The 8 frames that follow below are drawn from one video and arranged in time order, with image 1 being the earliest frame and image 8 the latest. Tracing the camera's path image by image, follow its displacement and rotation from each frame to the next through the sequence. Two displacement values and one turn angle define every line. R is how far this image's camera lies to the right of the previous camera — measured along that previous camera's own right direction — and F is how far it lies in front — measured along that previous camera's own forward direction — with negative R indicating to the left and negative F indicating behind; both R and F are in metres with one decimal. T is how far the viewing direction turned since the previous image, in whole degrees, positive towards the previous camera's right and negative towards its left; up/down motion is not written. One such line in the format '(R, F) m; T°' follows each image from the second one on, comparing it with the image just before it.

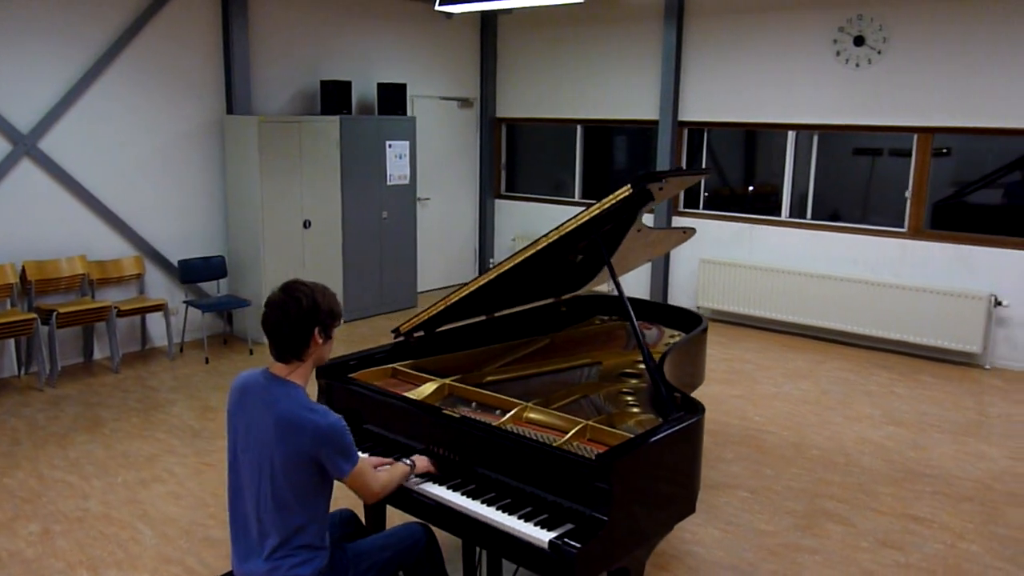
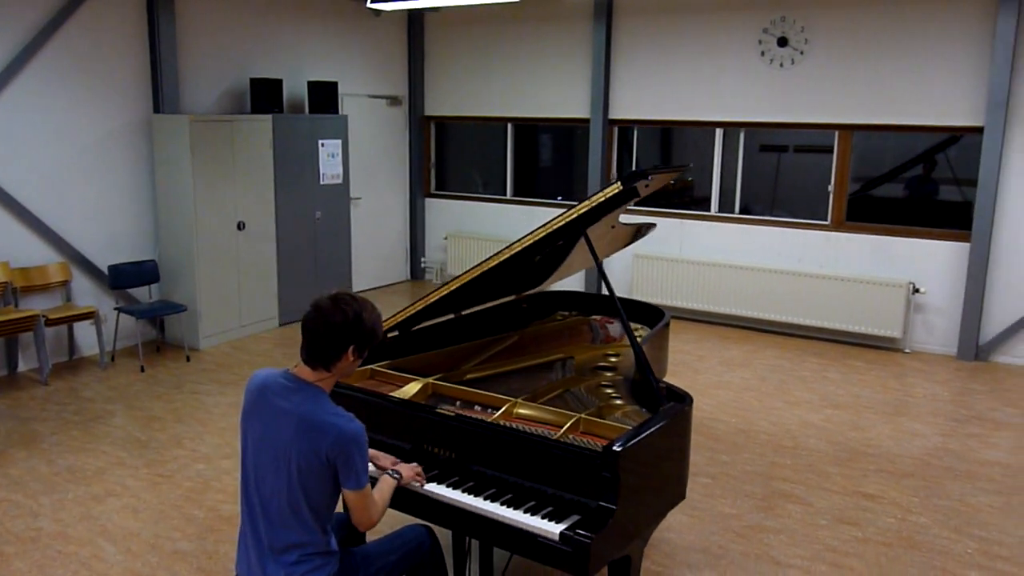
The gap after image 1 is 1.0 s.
(-0.3, 0.0) m; +6°
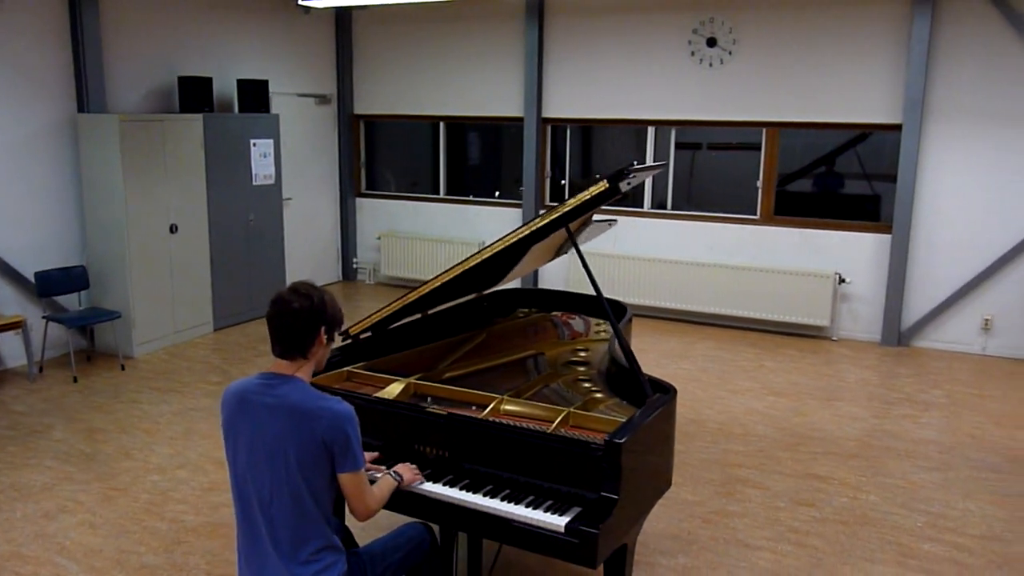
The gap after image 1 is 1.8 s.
(-0.3, 0.0) m; +6°
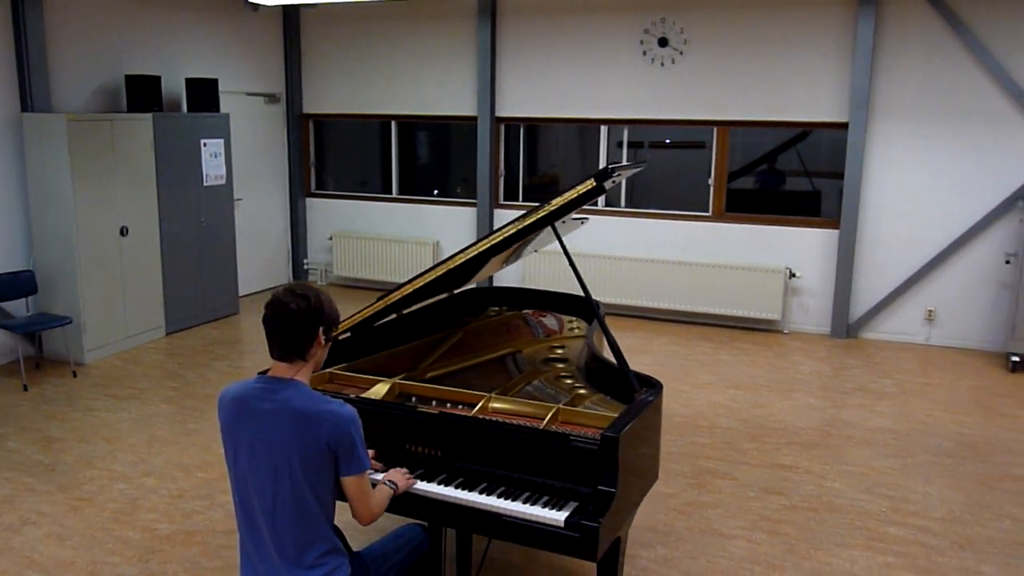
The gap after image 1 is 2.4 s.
(-0.2, 0.0) m; +4°
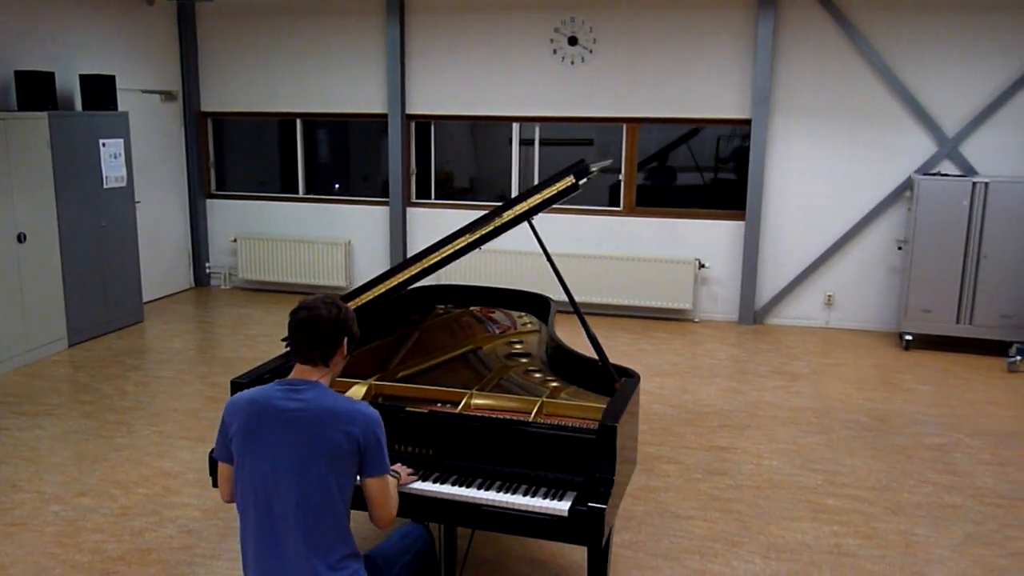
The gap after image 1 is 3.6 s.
(-0.4, 0.0) m; +8°
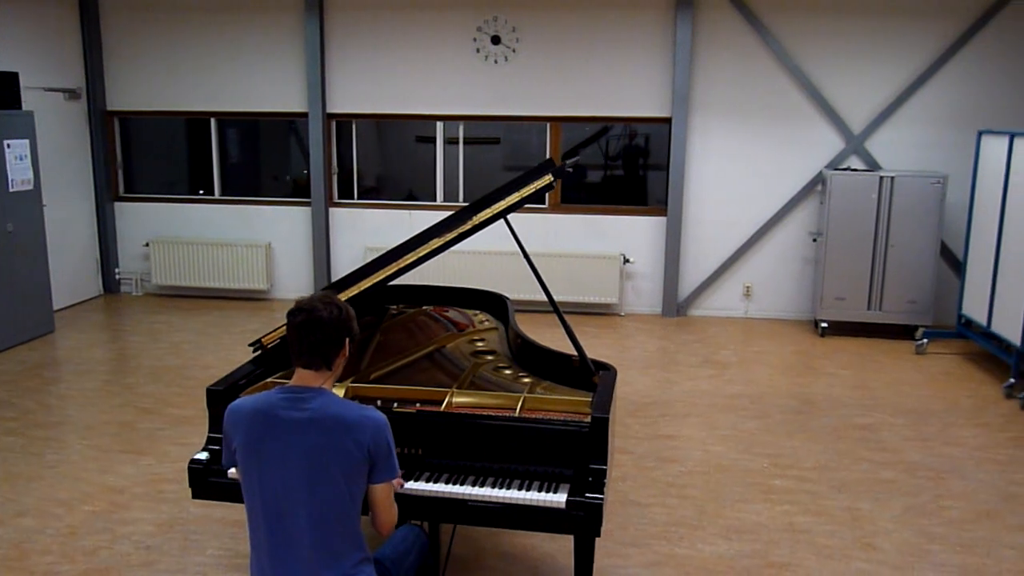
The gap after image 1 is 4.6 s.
(-0.3, 0.0) m; +7°
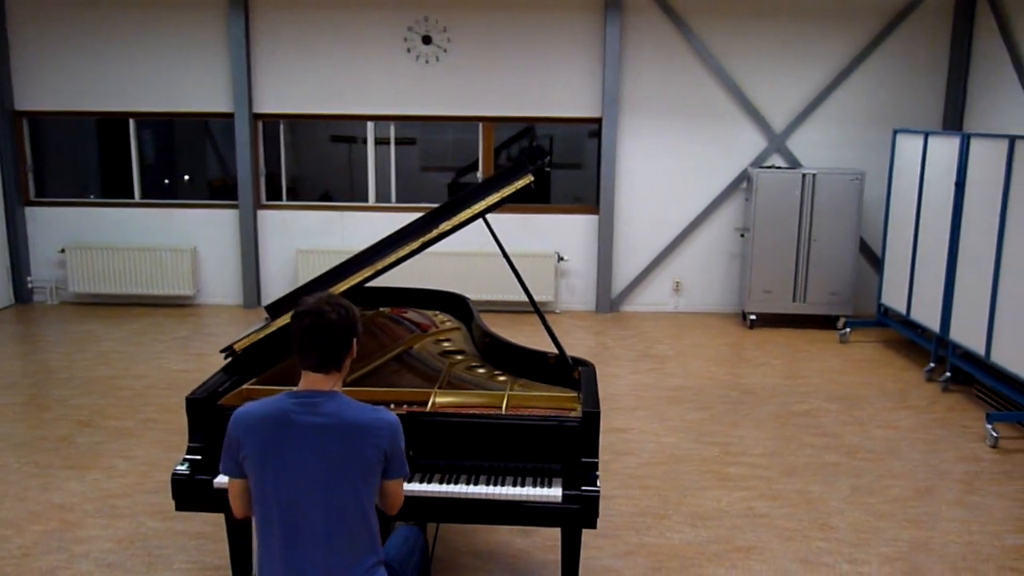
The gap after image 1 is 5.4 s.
(-0.3, 0.0) m; +6°
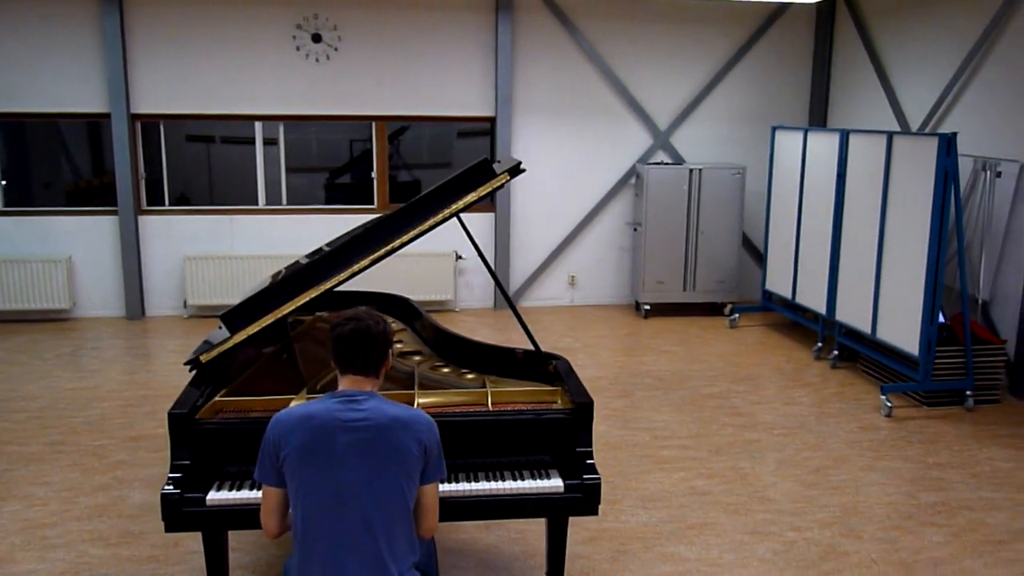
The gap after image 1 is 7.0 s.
(-0.5, 0.0) m; +10°
